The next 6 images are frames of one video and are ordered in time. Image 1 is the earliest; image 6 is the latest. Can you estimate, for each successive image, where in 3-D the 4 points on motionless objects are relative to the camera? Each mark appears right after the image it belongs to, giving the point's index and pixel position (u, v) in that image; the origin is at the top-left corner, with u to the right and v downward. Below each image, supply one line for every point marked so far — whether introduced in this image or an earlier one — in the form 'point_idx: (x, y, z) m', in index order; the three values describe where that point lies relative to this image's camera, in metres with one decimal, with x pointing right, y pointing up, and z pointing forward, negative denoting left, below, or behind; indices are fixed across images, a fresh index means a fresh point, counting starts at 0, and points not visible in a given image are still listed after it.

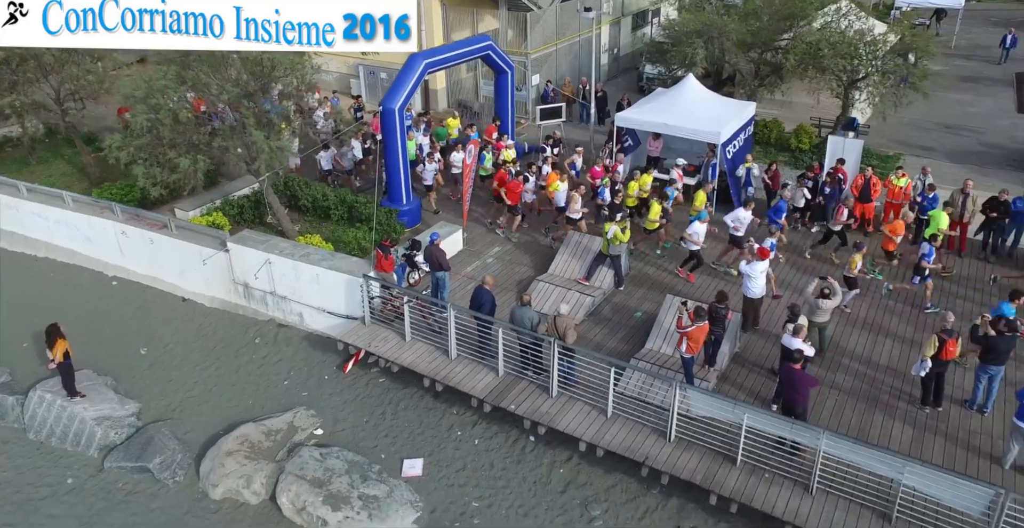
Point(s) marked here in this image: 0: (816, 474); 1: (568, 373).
0: (+3.6, -2.5, +8.7) m
1: (+0.8, -1.6, +10.4) m
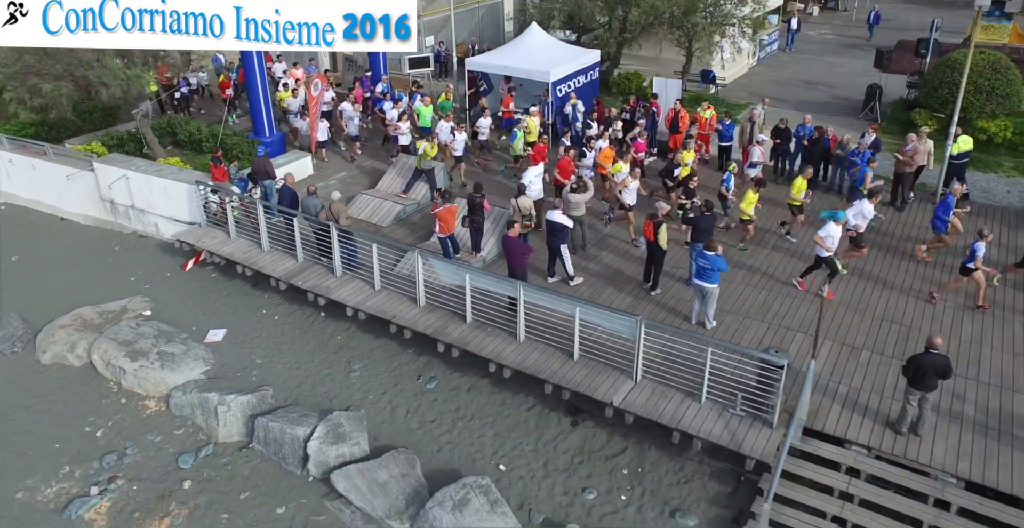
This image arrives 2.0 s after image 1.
0: (+0.1, -0.8, +10.3) m
1: (-2.7, +0.2, +12.1) m
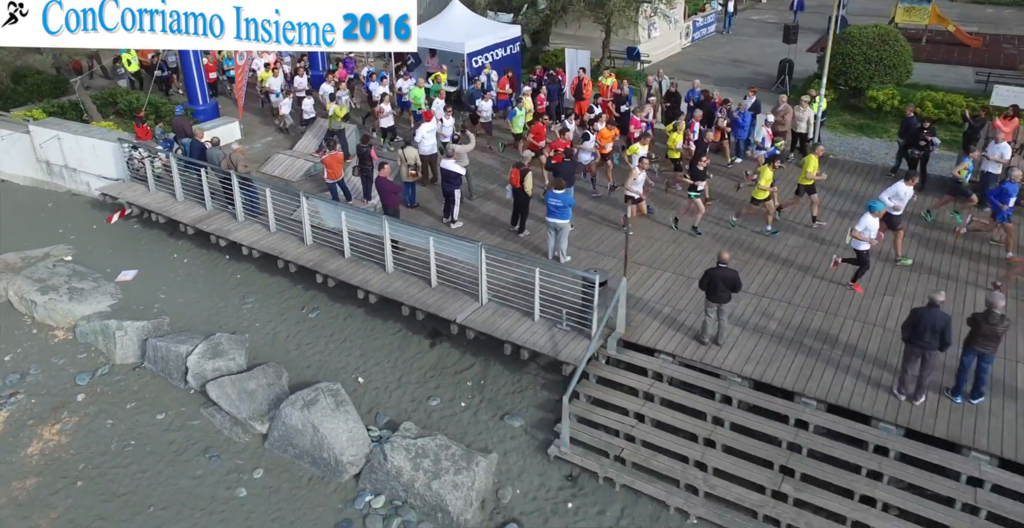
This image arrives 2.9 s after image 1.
0: (-2.0, +0.1, +11.3) m
1: (-4.8, +1.1, +13.1) m
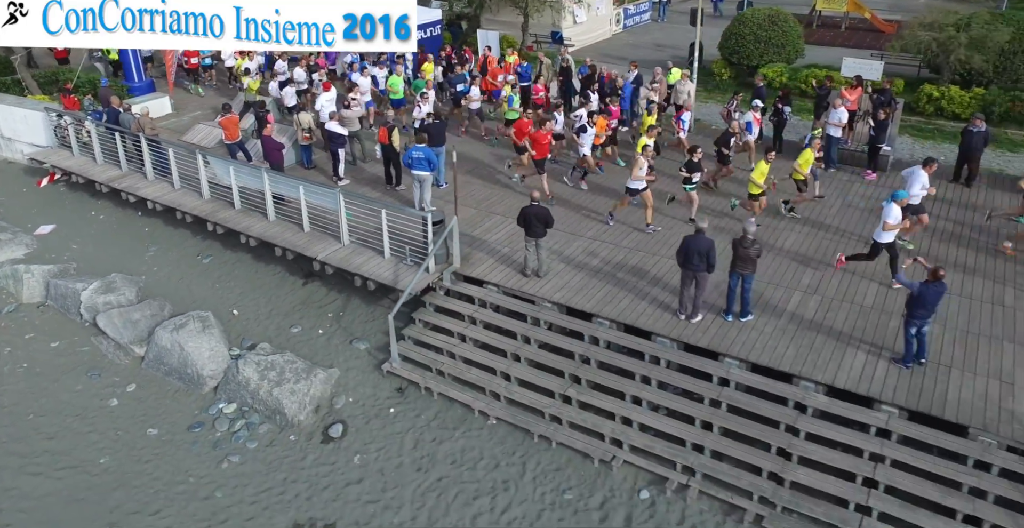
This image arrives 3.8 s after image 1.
0: (-4.3, +1.0, +12.6) m
1: (-7.1, +2.0, +14.4) m
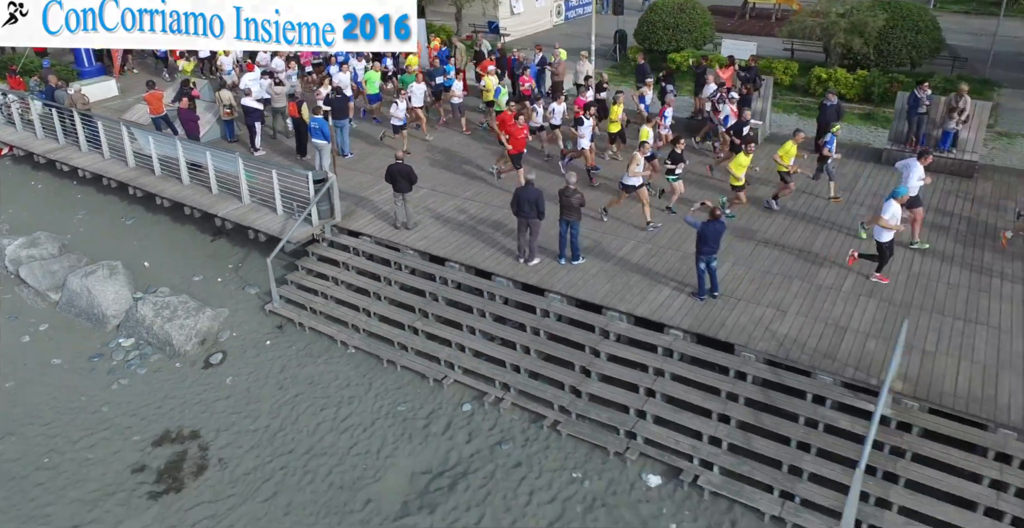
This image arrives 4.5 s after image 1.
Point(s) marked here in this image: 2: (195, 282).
0: (-6.4, +1.8, +13.9) m
1: (-9.2, +2.8, +15.8) m
2: (-5.5, -0.3, +12.5) m
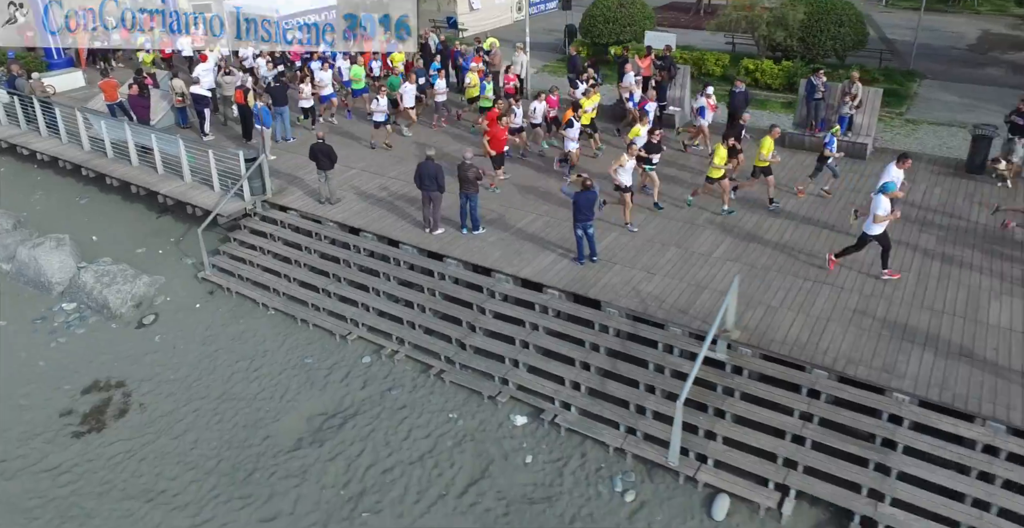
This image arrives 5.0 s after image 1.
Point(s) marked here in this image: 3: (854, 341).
0: (-8.0, +2.3, +15.0) m
1: (-10.8, +3.3, +16.8) m
2: (-7.1, +0.2, +13.6) m
3: (+4.4, -1.0, +9.3) m
